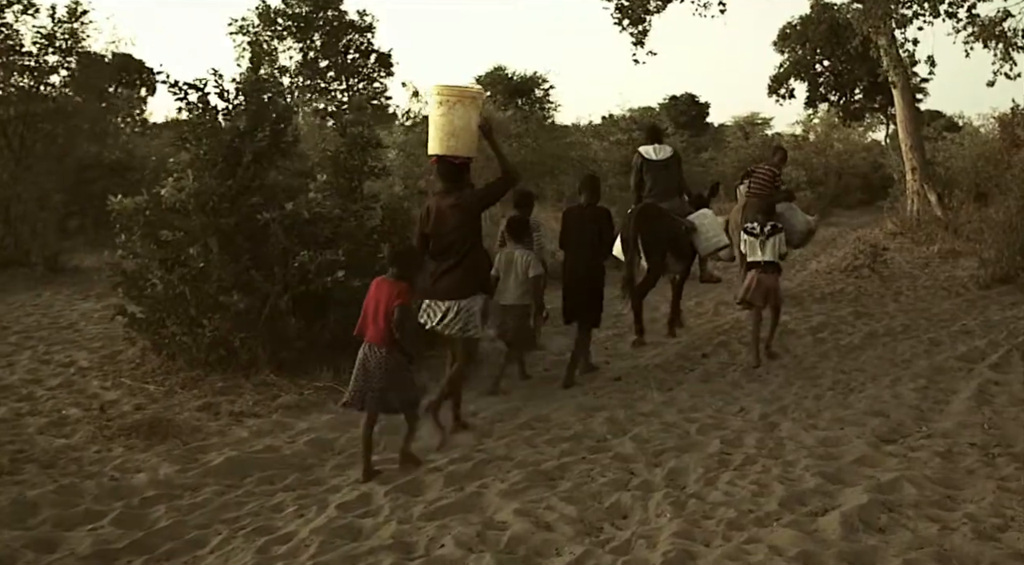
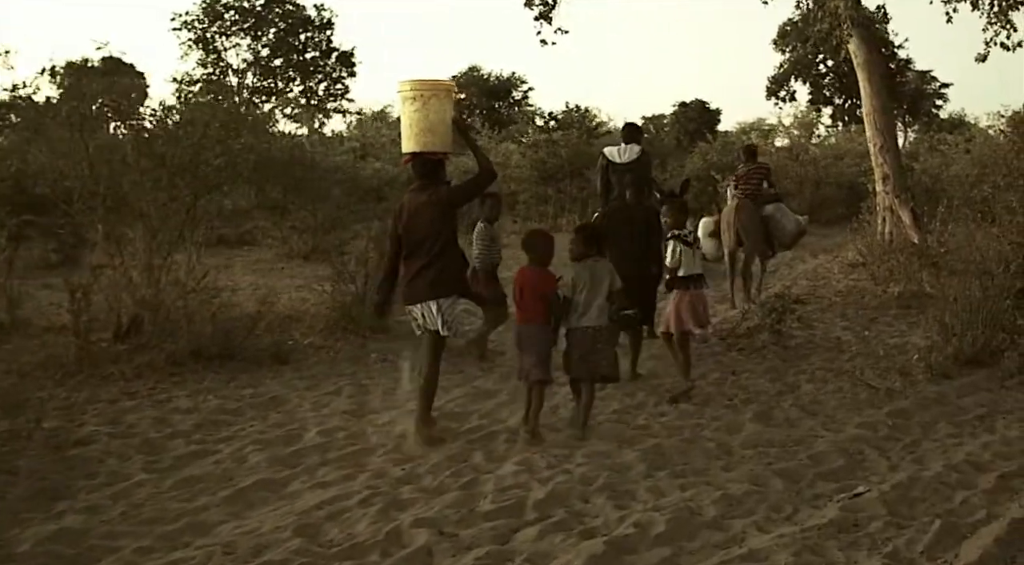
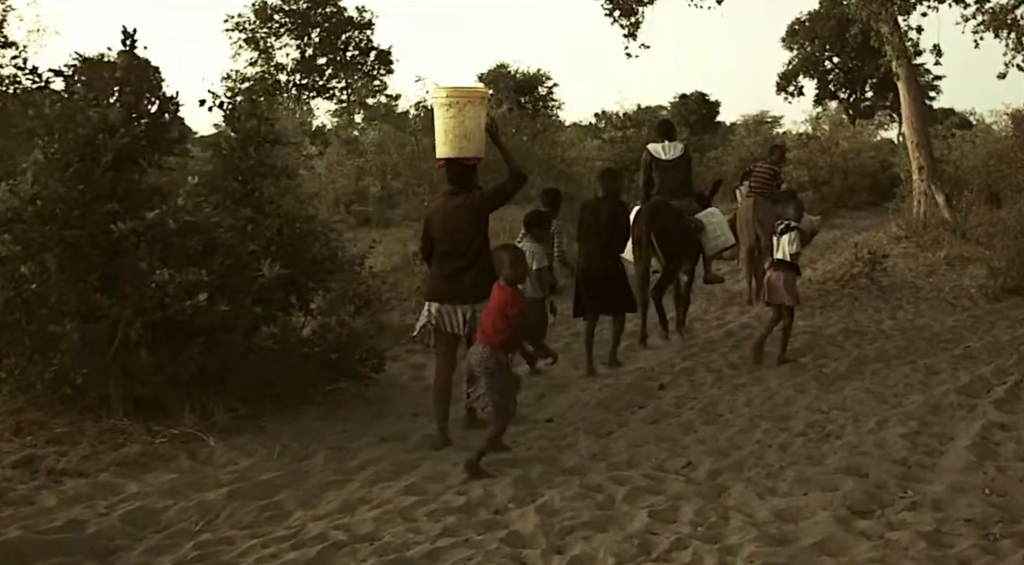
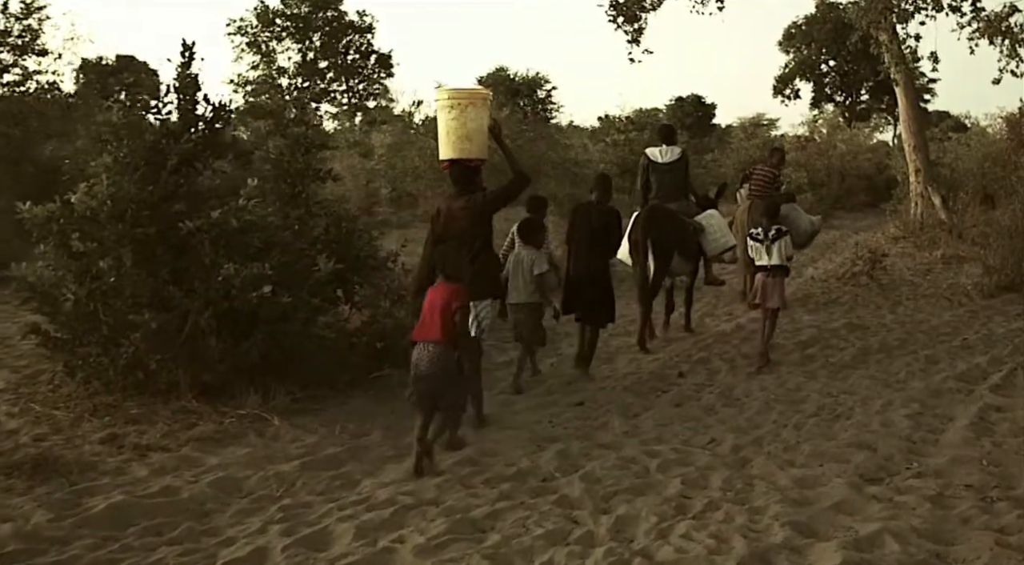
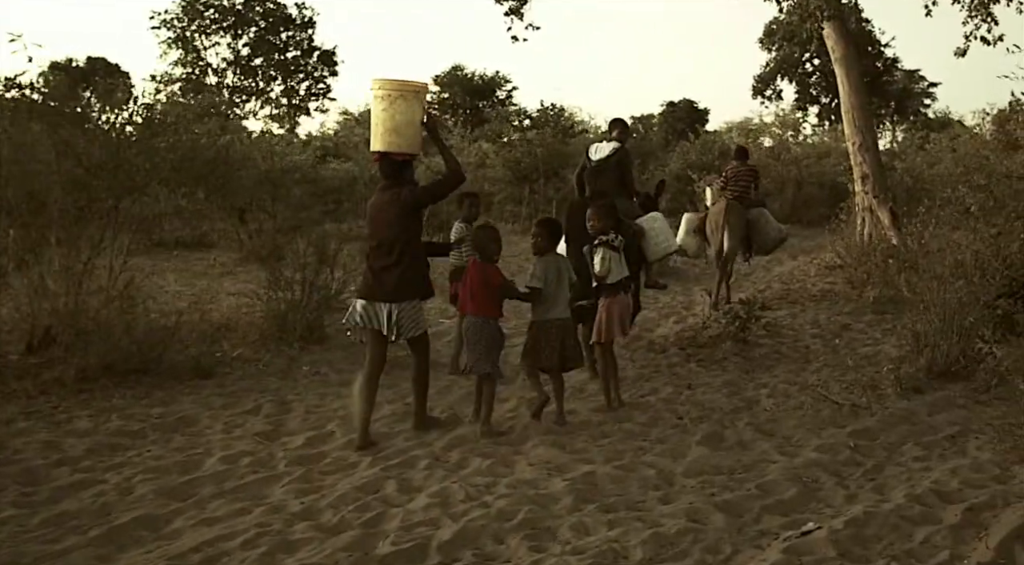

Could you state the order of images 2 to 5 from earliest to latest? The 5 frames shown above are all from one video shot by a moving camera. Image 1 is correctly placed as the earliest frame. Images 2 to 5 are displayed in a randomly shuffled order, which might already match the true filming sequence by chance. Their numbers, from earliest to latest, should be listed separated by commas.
4, 3, 2, 5
